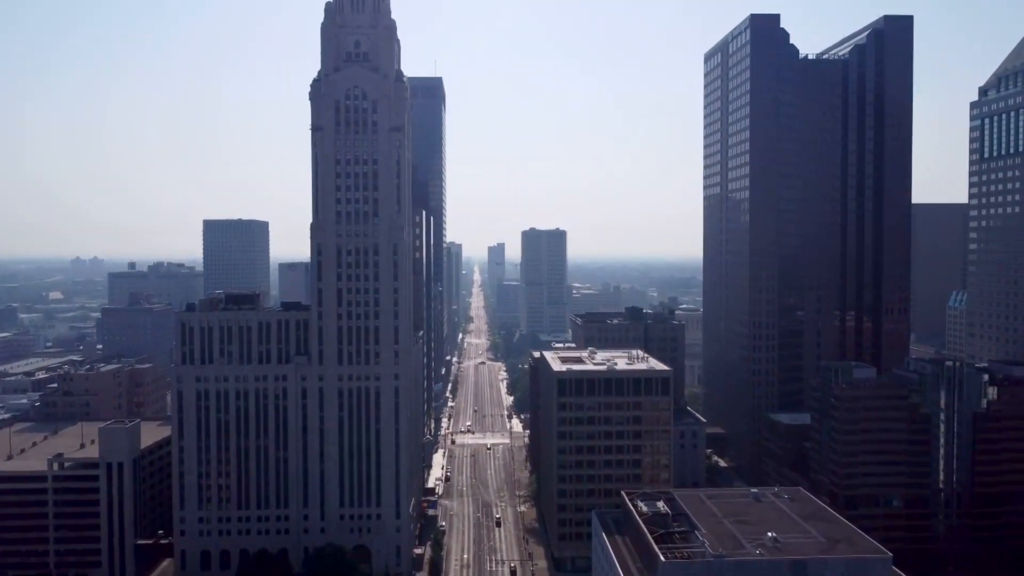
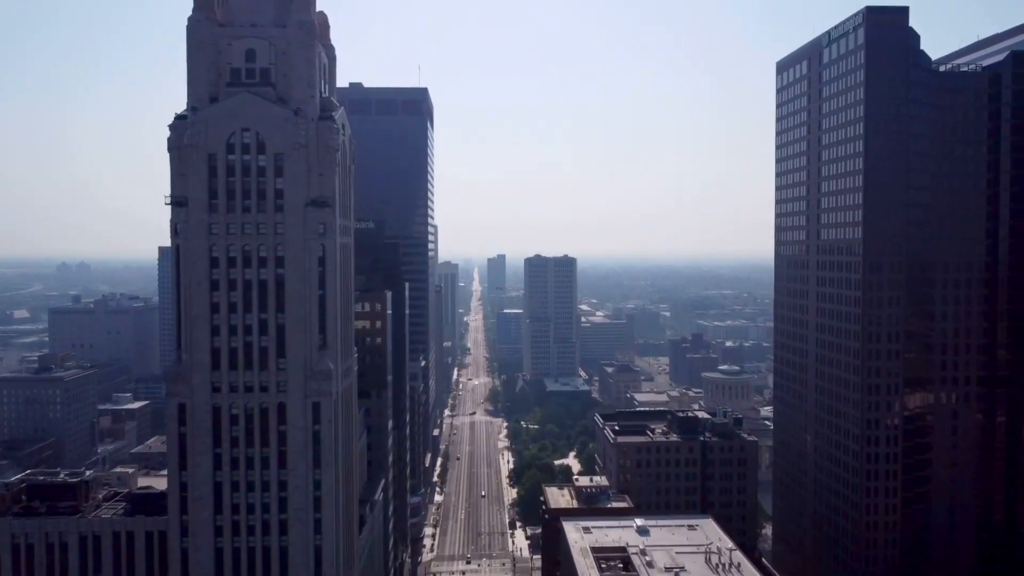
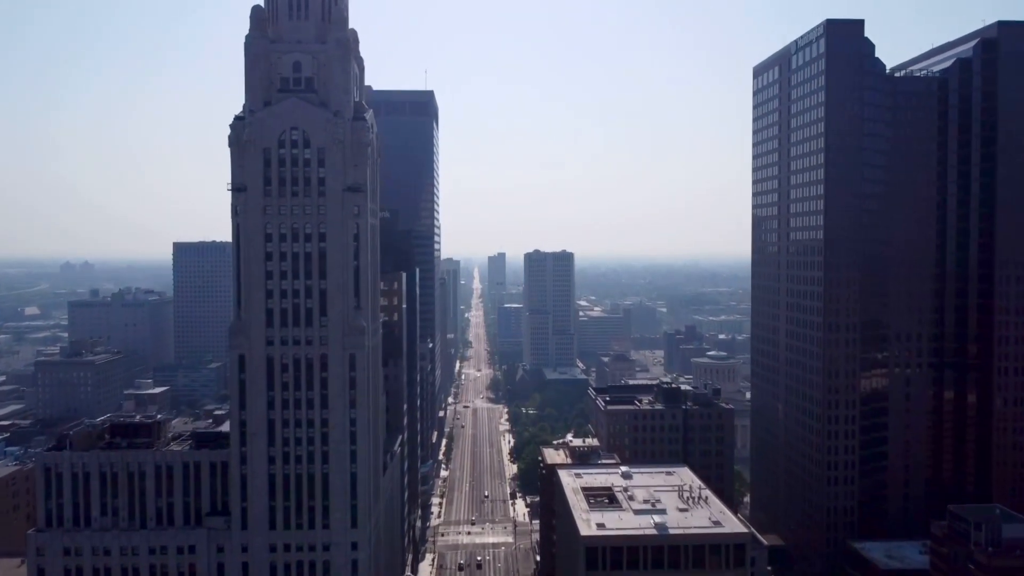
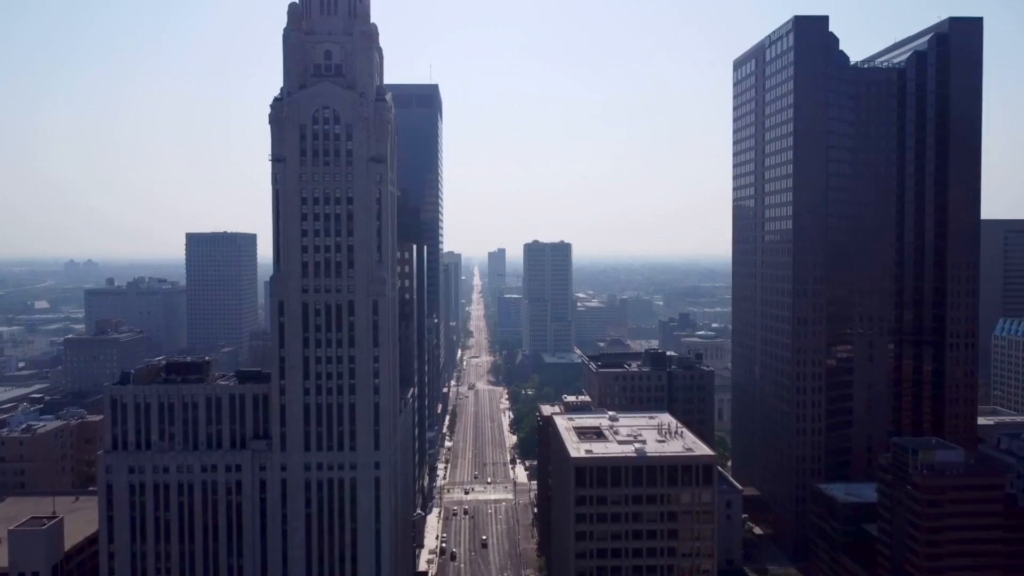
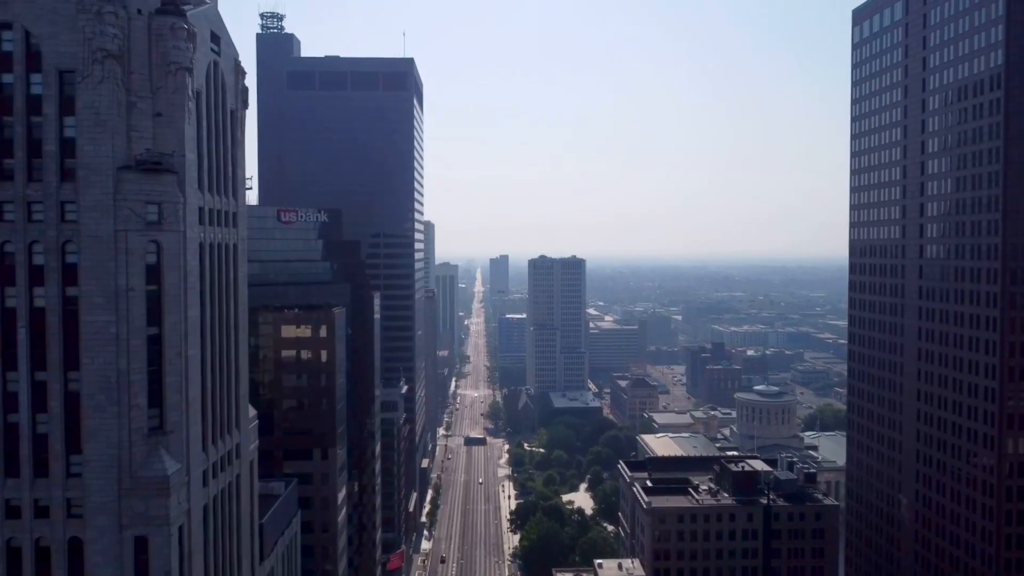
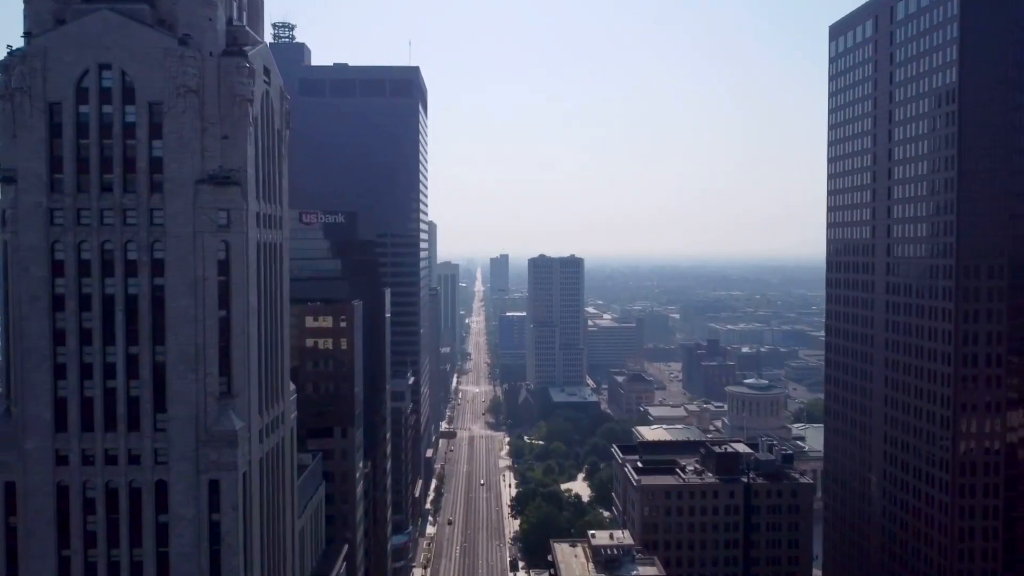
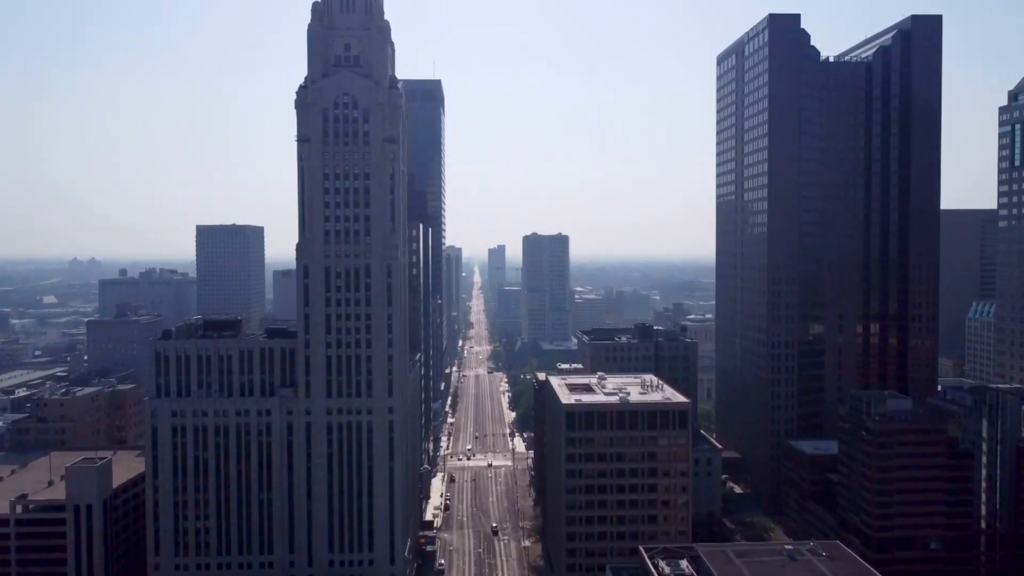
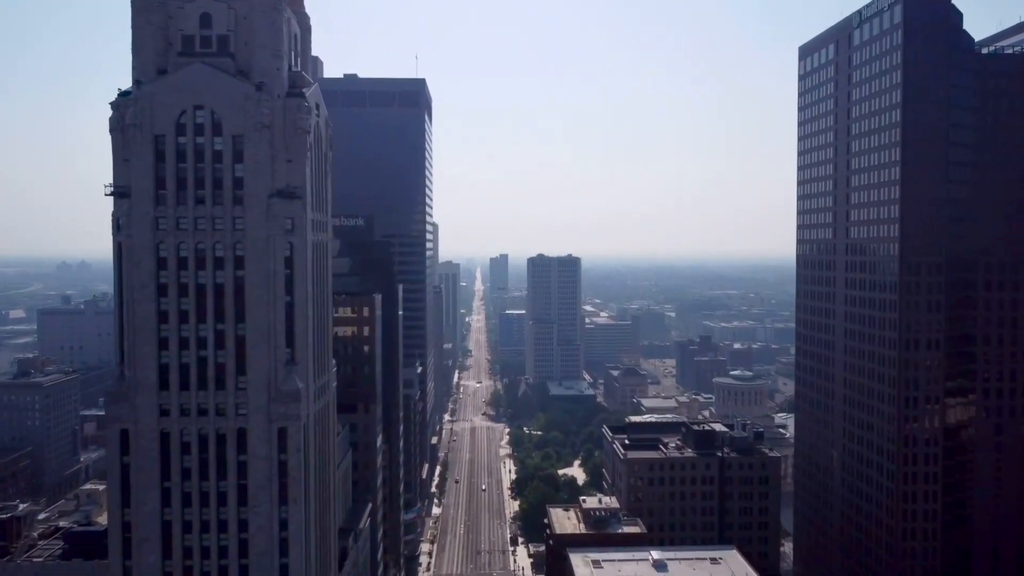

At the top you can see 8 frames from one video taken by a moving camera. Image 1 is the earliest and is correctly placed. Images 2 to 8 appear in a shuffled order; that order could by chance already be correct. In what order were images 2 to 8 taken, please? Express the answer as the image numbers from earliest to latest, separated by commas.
7, 4, 3, 2, 8, 6, 5
